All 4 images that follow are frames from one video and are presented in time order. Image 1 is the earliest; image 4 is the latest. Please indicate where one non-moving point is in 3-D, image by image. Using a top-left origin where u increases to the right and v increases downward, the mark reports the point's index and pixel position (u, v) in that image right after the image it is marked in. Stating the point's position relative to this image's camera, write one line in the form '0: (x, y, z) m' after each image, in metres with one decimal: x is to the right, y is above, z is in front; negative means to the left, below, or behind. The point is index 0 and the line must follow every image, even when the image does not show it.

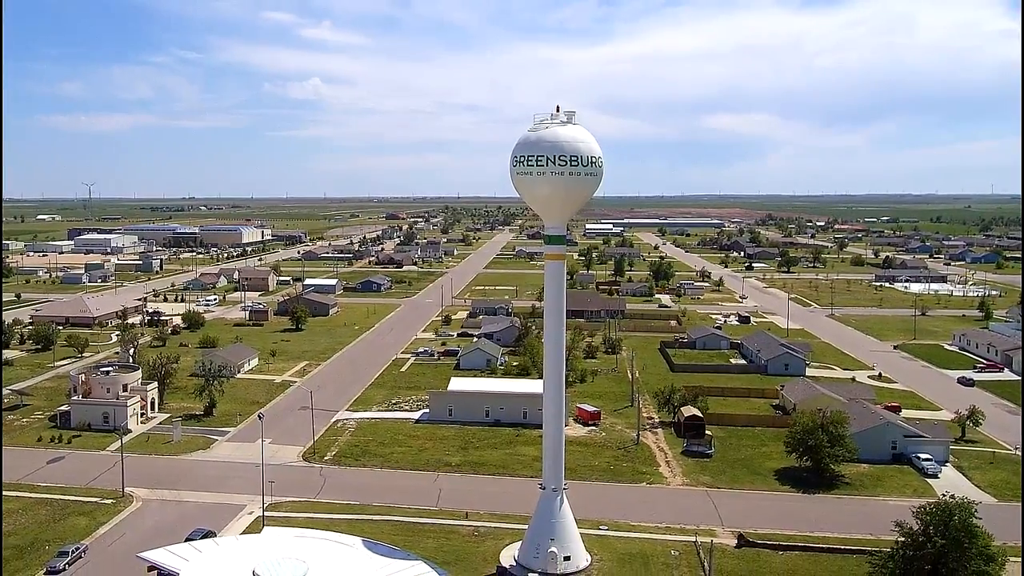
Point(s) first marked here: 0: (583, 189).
0: (+1.8, +2.4, +19.1) m
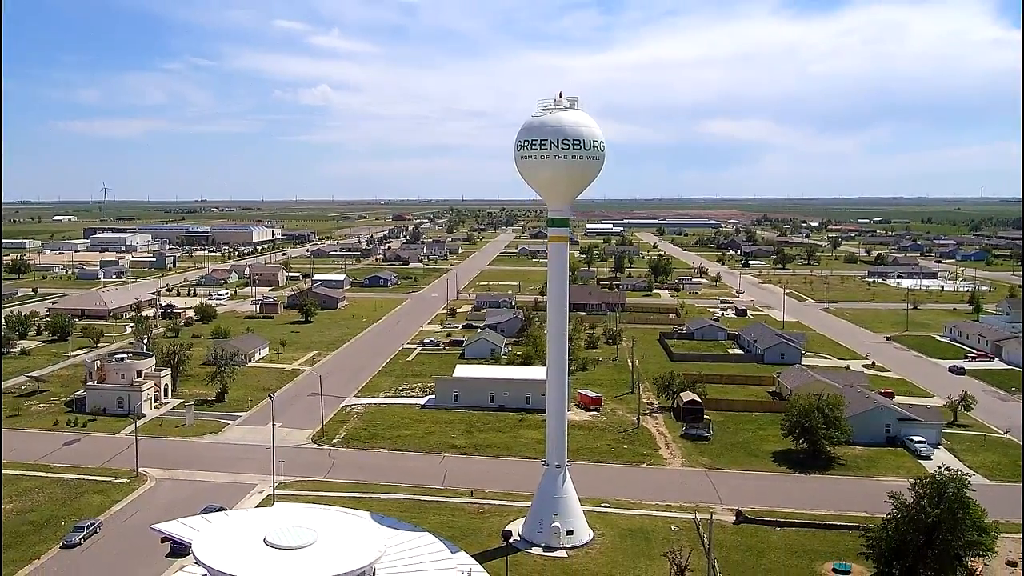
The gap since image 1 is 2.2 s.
0: (+1.9, +3.0, +20.1) m
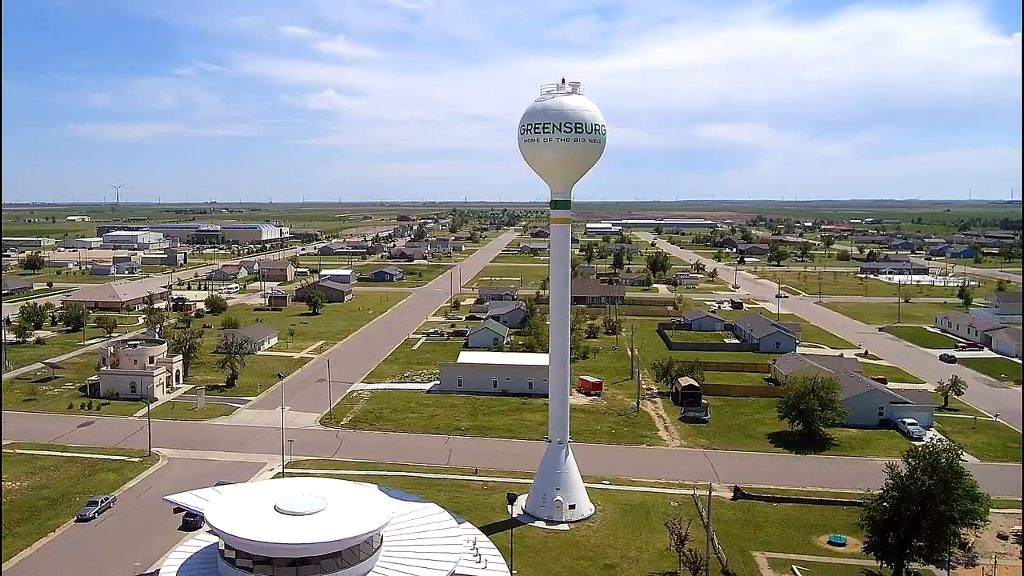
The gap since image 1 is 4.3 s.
0: (+2.0, +3.6, +21.0) m
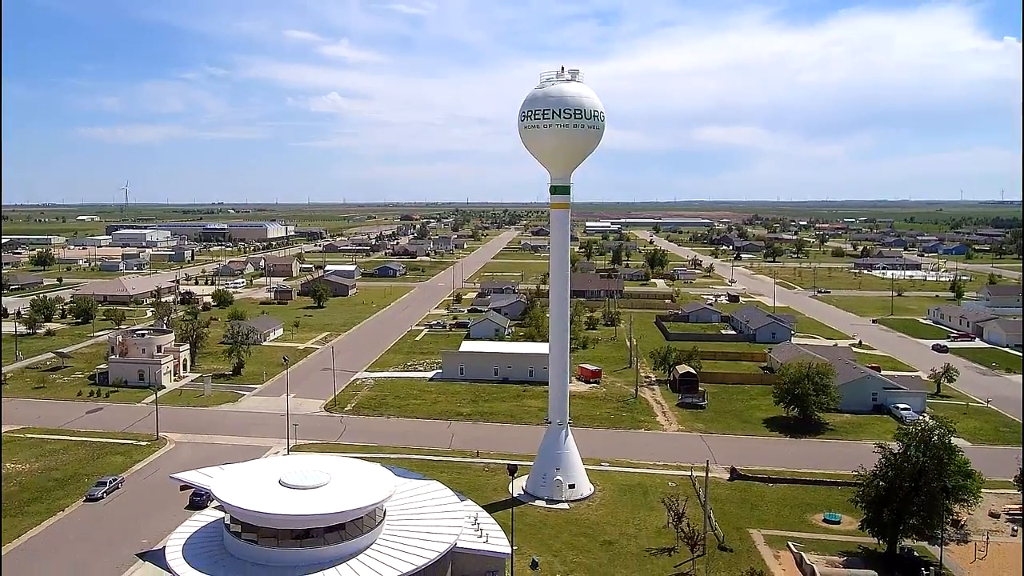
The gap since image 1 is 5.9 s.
0: (+2.0, +4.1, +21.8) m
